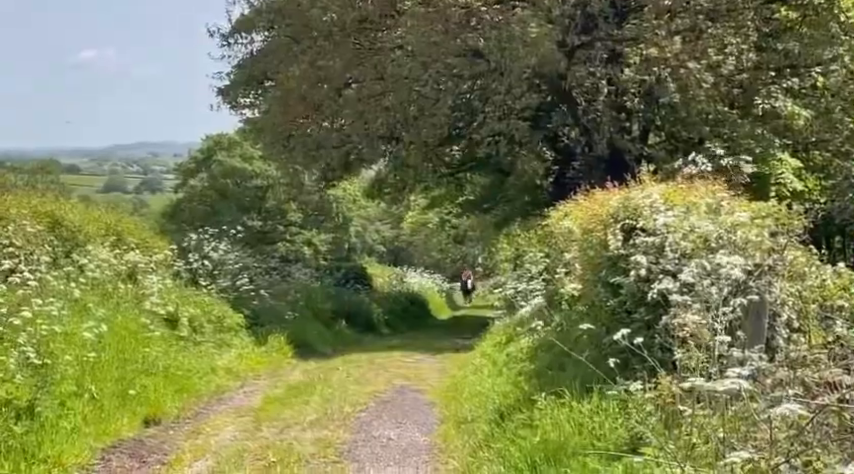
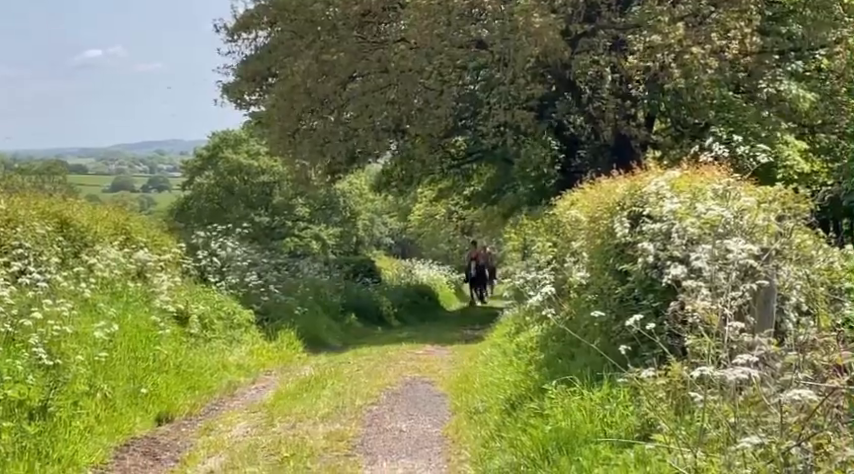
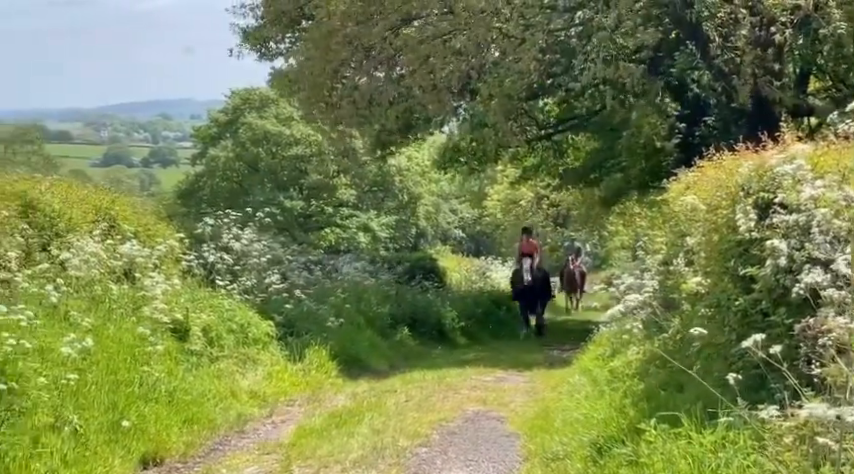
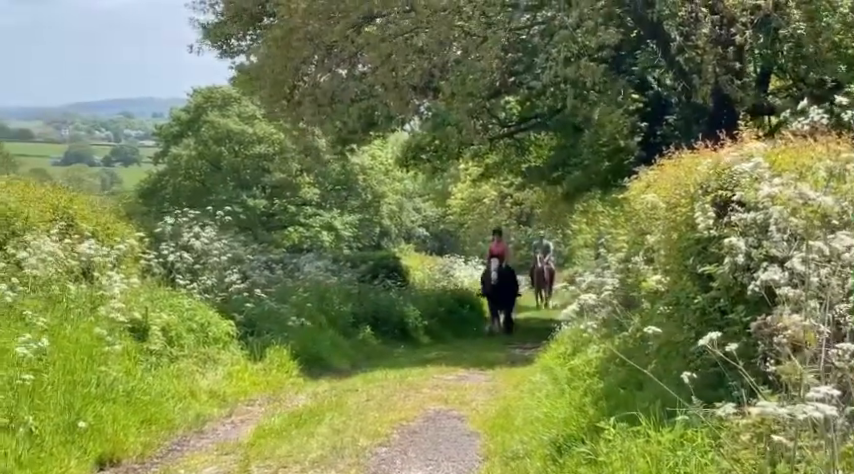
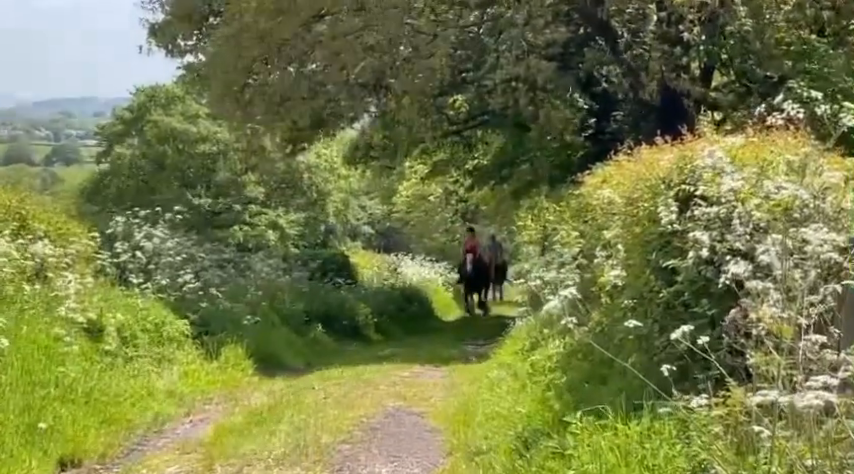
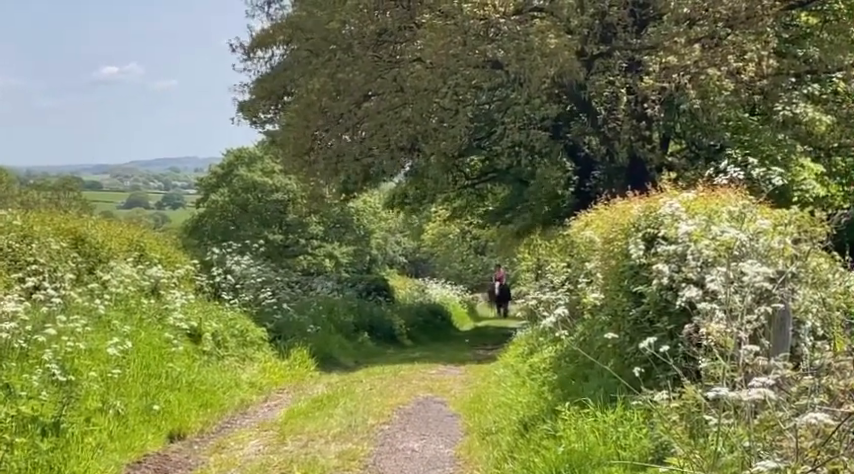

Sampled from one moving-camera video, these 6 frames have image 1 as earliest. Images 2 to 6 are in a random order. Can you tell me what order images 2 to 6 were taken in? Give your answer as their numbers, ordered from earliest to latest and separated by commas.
6, 2, 5, 4, 3
